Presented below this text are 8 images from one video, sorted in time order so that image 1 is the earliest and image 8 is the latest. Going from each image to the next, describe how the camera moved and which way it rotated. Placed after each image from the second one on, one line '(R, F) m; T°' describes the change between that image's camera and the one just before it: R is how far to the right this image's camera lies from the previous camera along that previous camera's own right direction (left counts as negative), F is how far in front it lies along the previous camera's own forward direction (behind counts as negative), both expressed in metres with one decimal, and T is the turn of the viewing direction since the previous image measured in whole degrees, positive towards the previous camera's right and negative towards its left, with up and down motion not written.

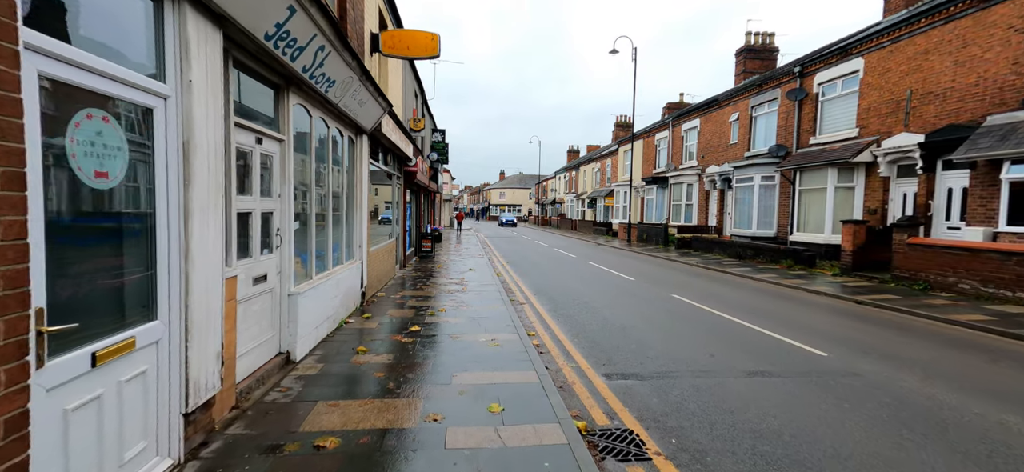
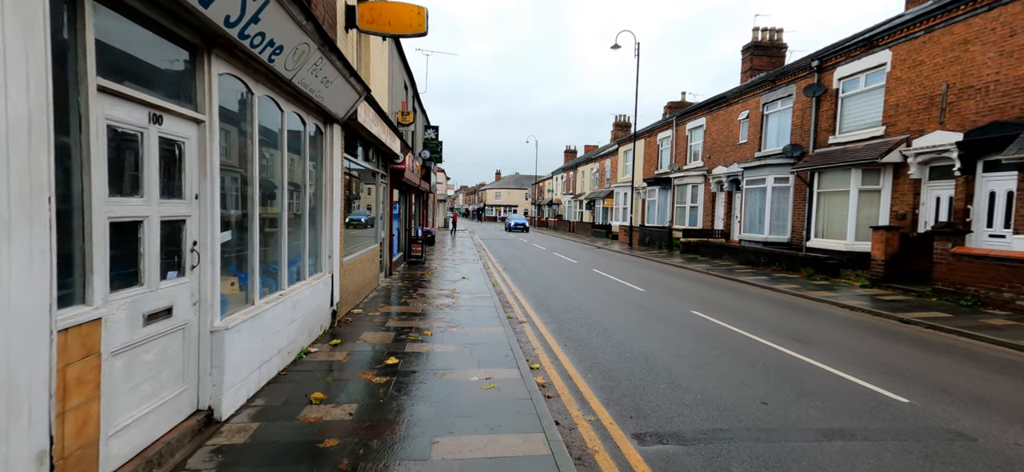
(-0.1, +1.2) m; +1°
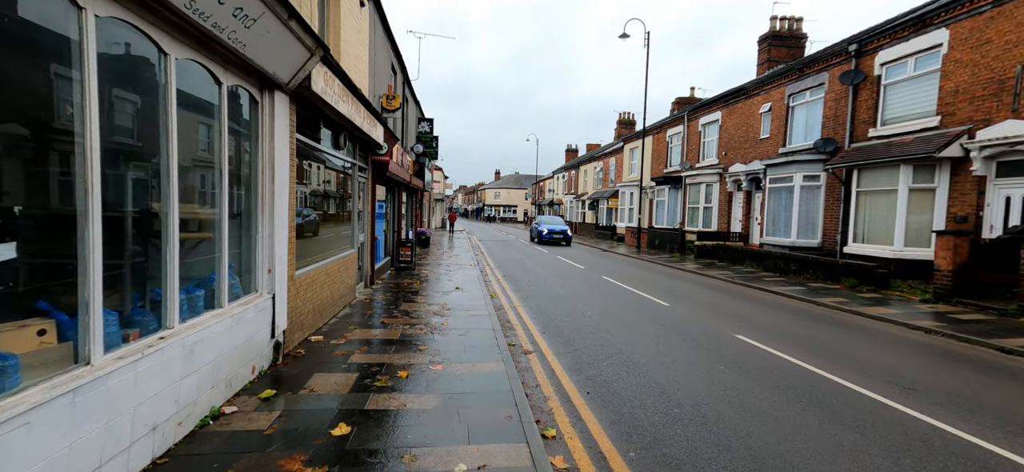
(-0.1, +1.6) m; 0°
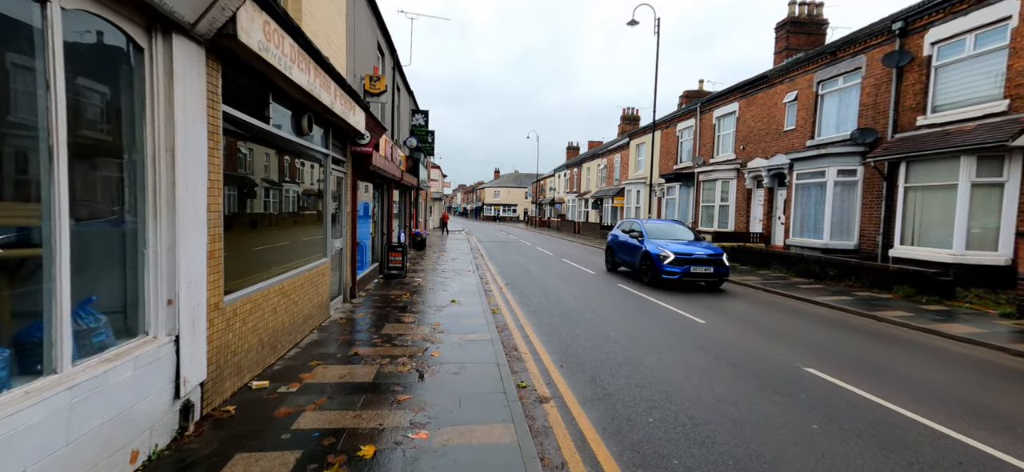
(-0.1, +1.5) m; 0°
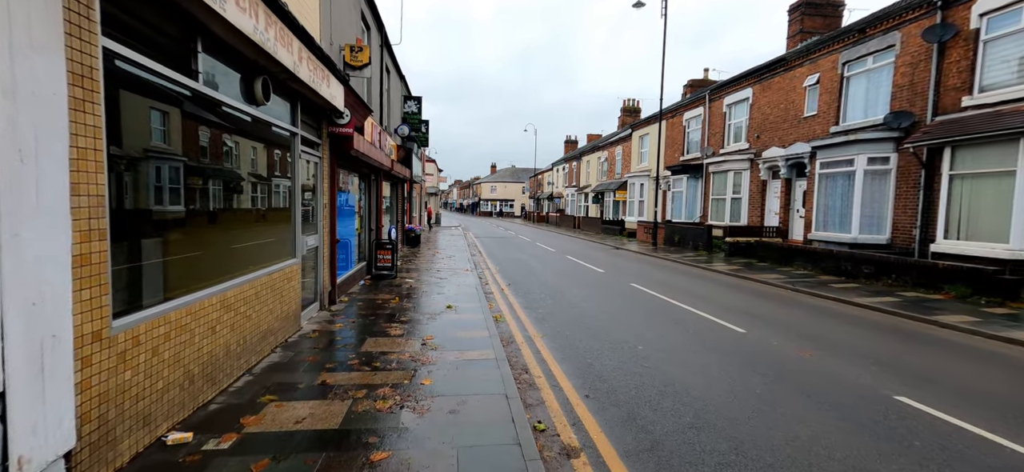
(-0.1, +1.2) m; 0°
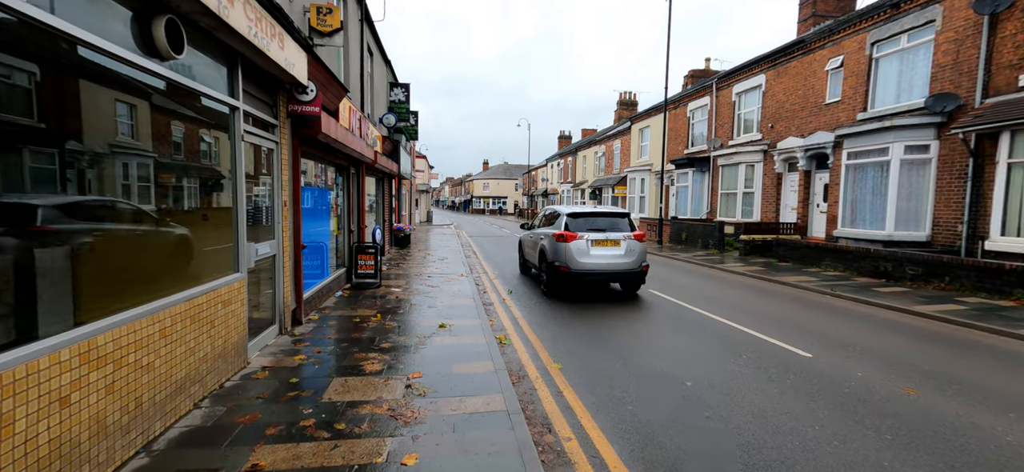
(-0.2, +1.4) m; +1°
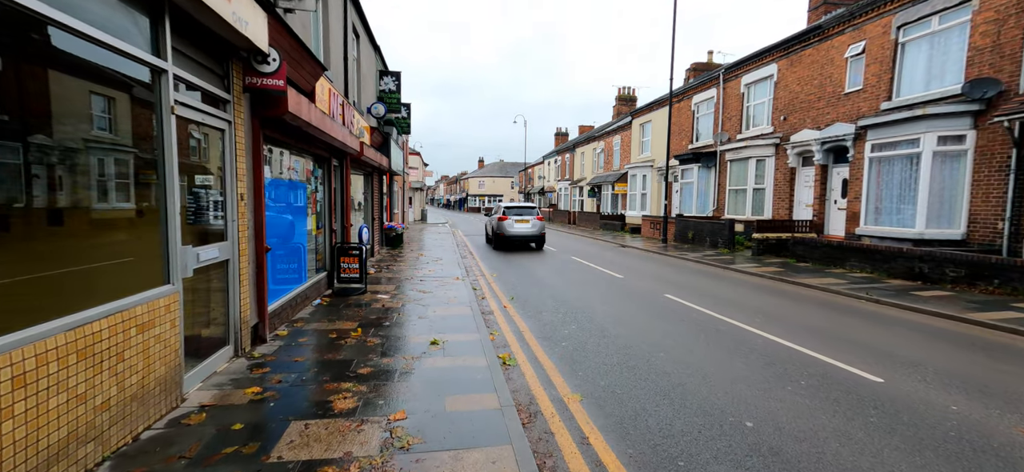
(-0.1, +1.0) m; +1°
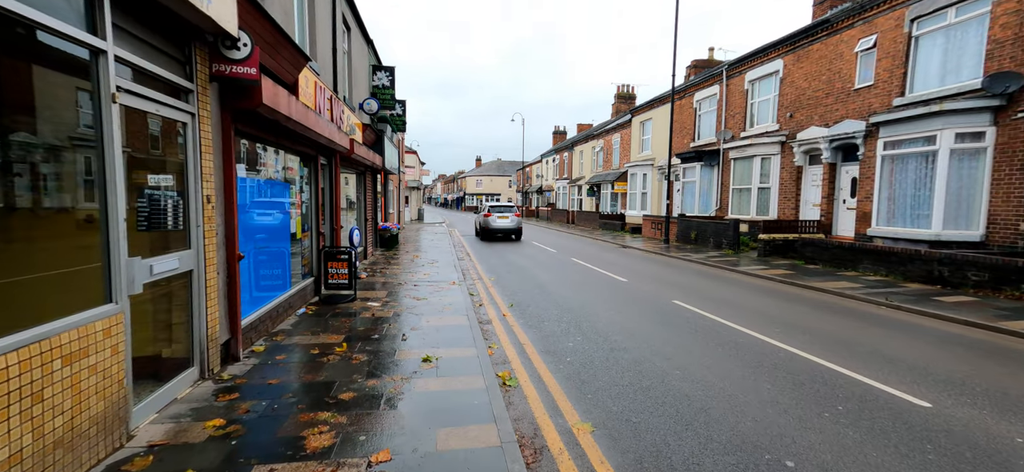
(0.0, +0.5) m; 0°
